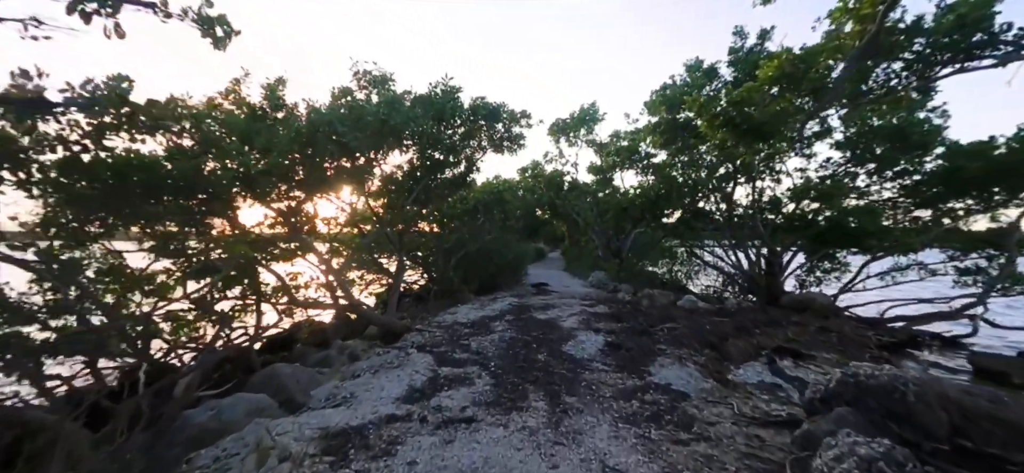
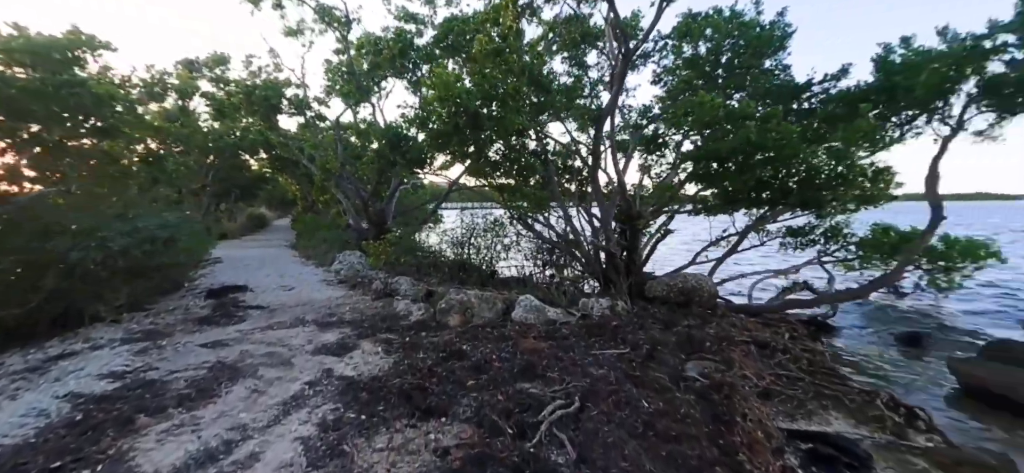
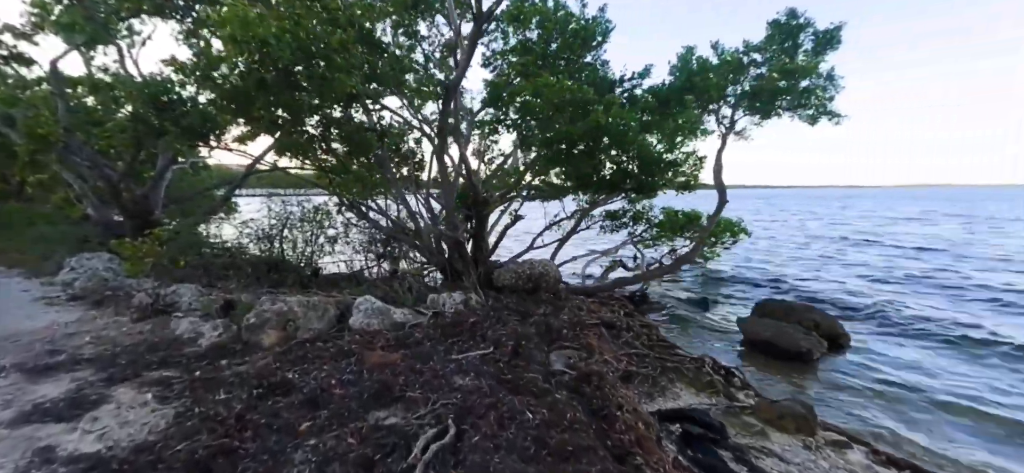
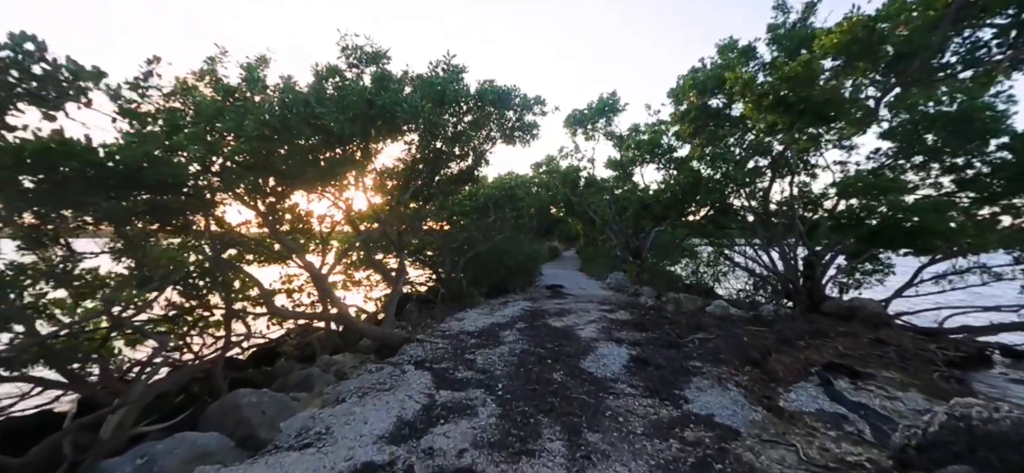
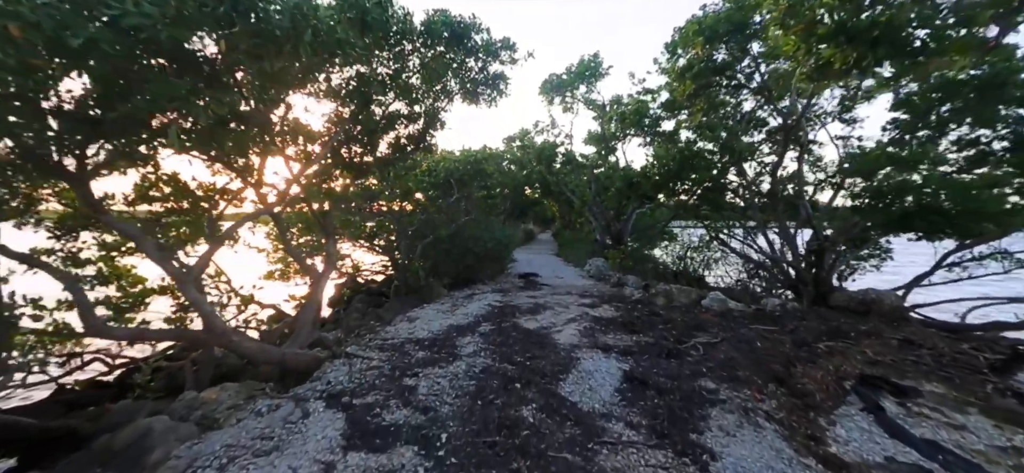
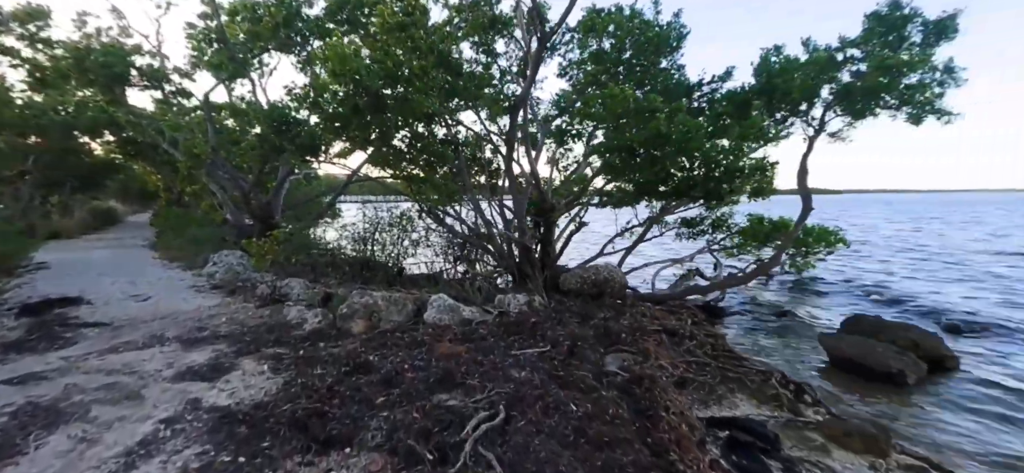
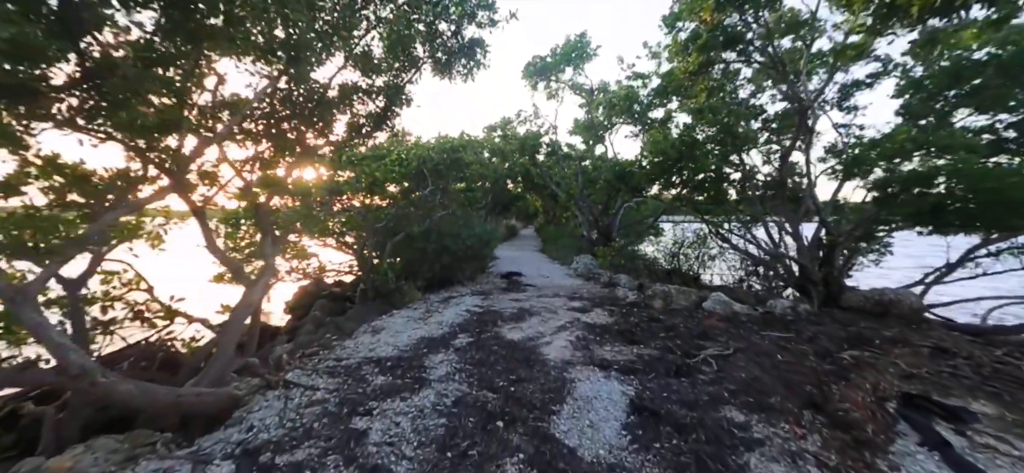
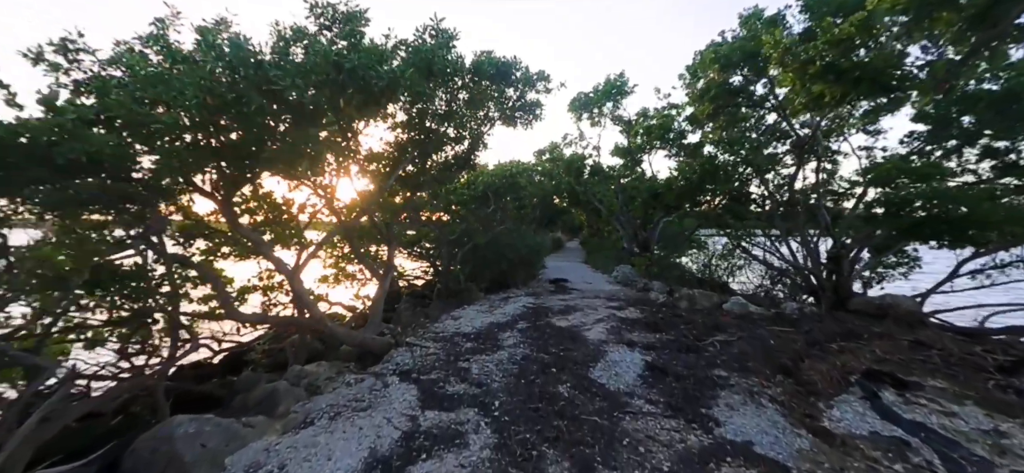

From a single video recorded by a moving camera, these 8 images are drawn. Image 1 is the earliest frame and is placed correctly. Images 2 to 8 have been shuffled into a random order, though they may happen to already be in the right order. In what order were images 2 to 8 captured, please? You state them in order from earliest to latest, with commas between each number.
4, 8, 5, 7, 2, 6, 3
